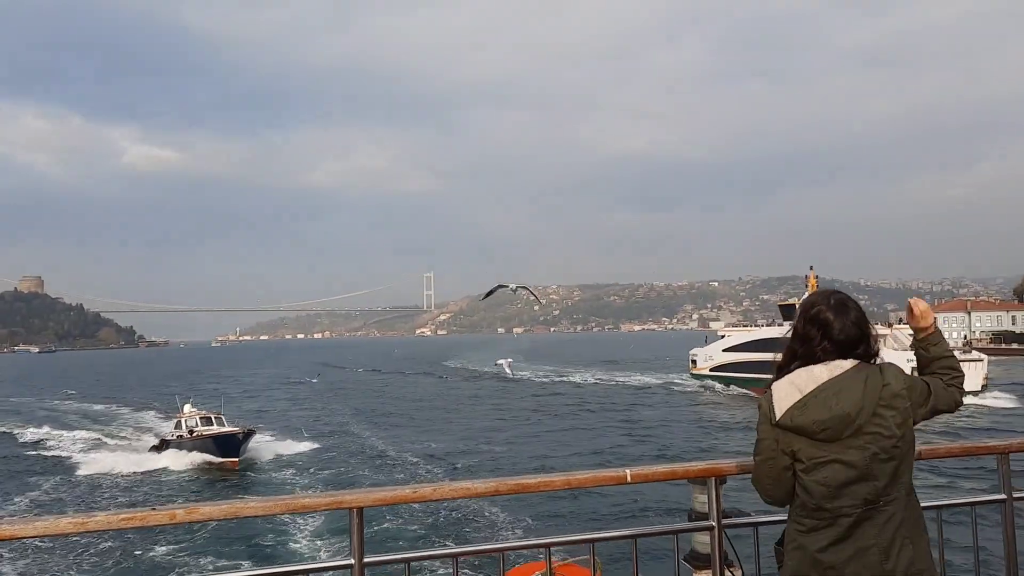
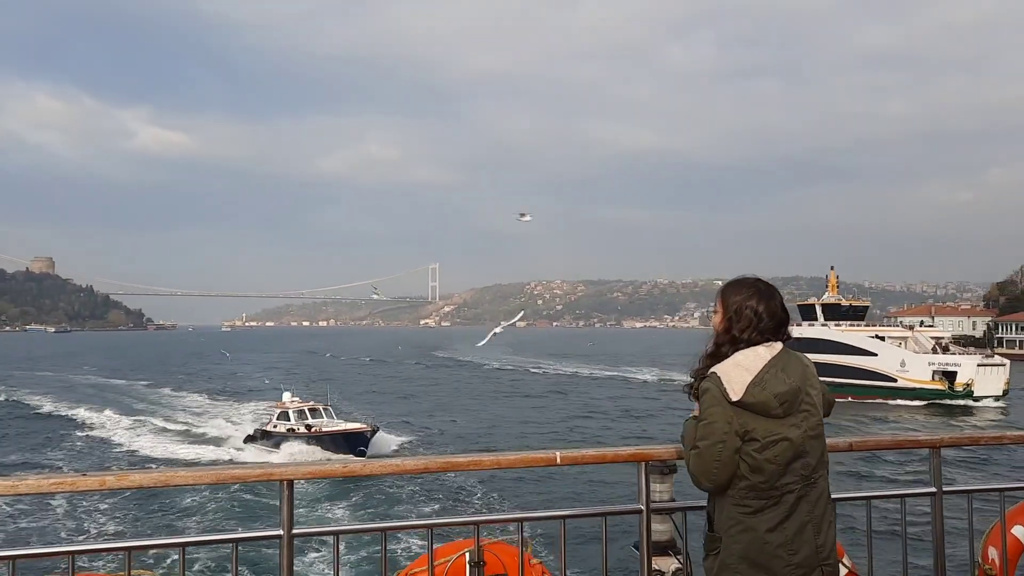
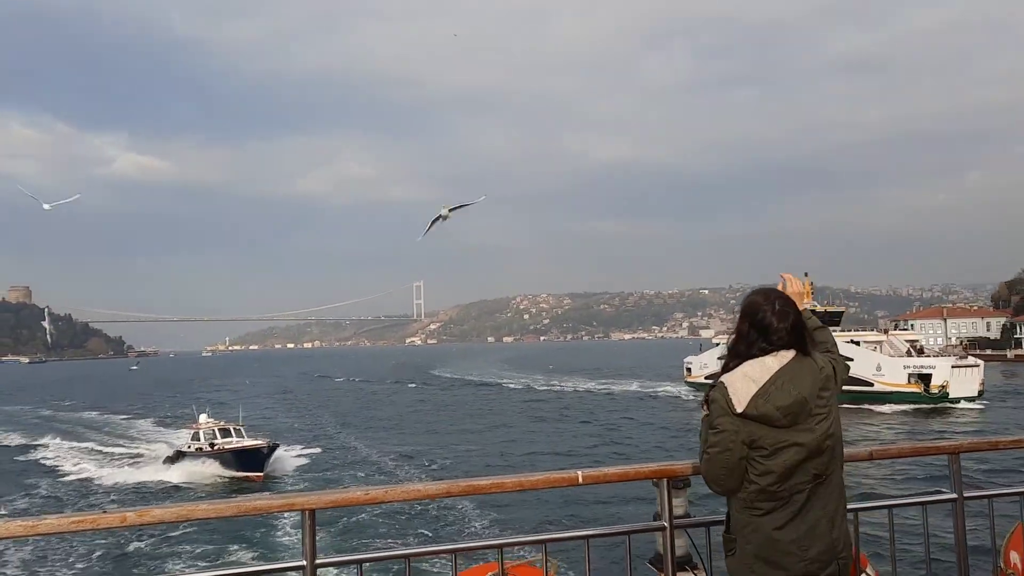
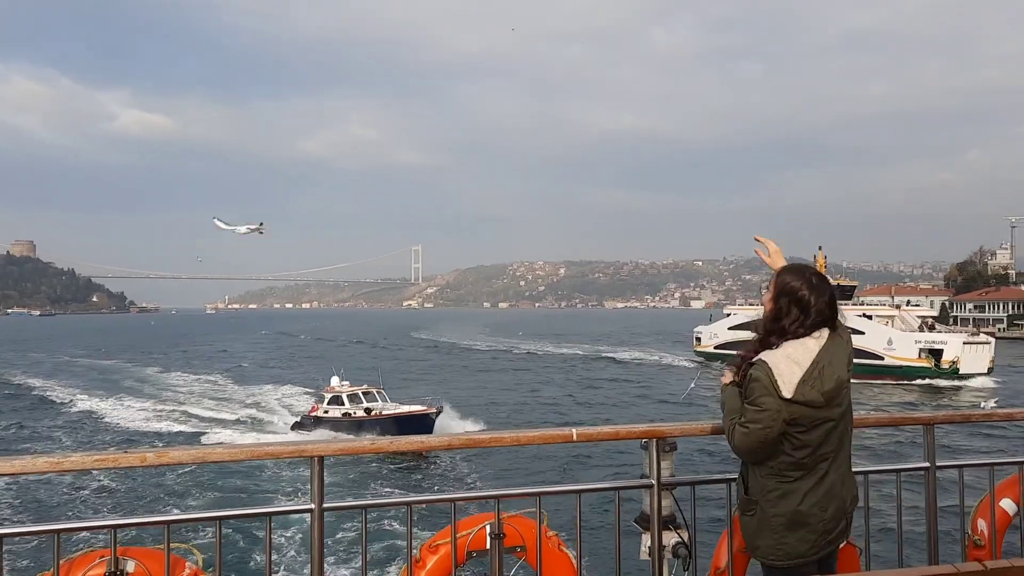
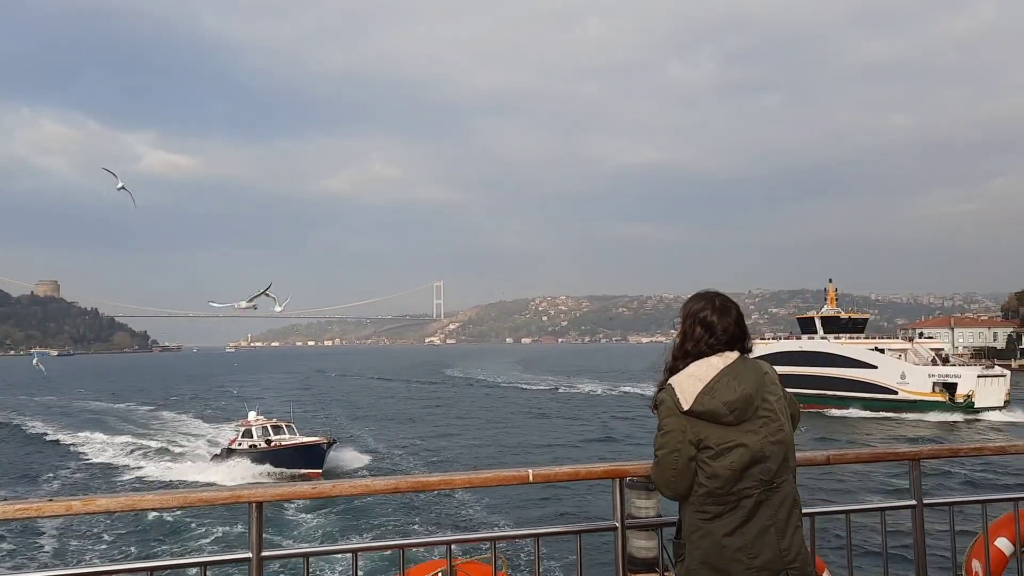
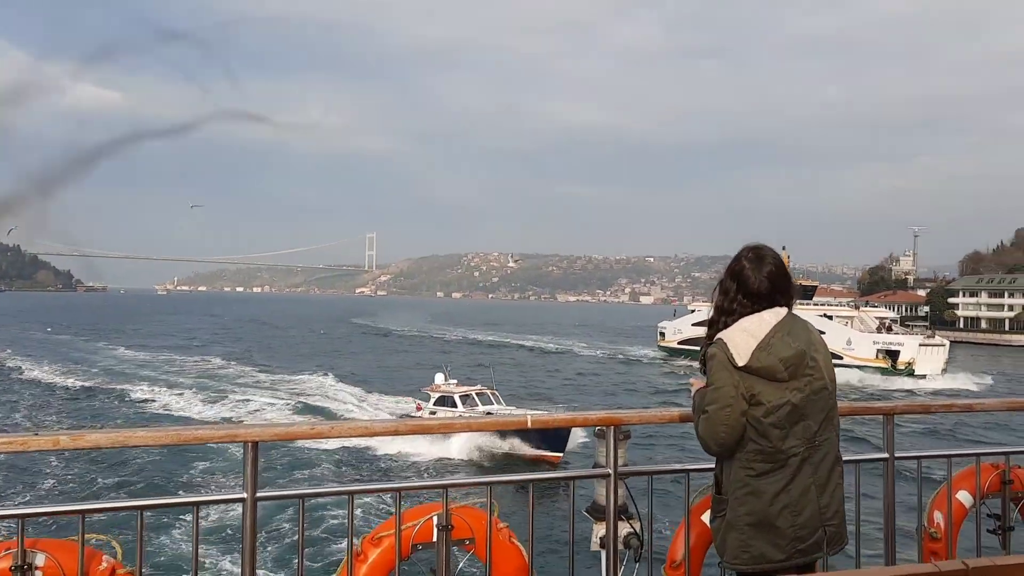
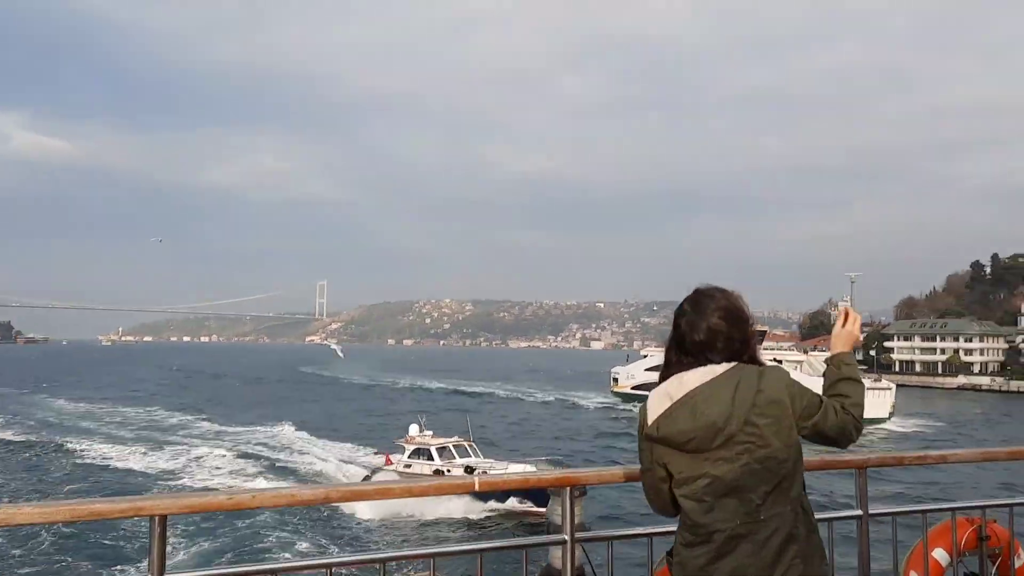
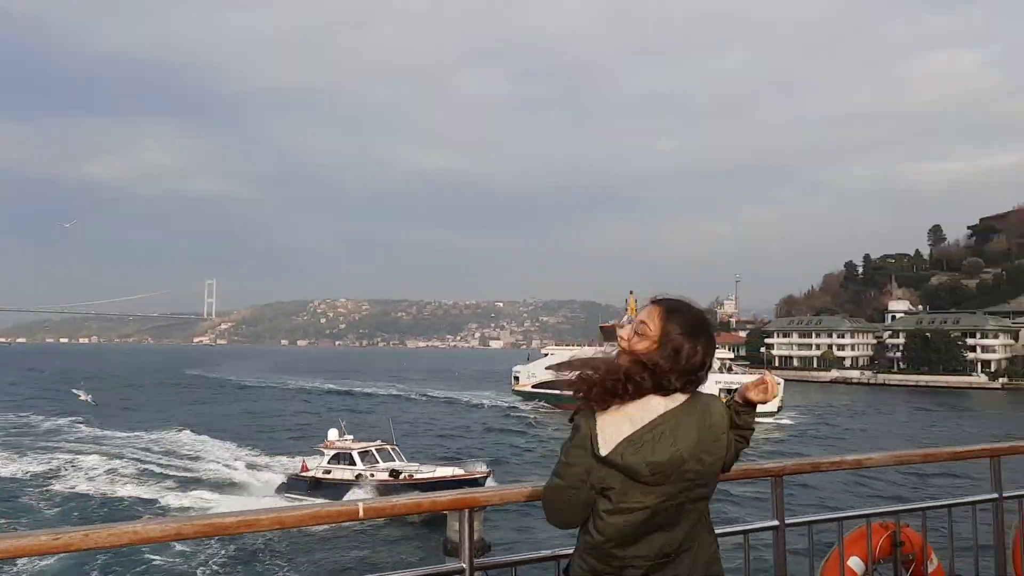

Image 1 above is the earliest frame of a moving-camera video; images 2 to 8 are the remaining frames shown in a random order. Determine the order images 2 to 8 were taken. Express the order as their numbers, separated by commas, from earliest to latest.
3, 5, 2, 4, 6, 7, 8
